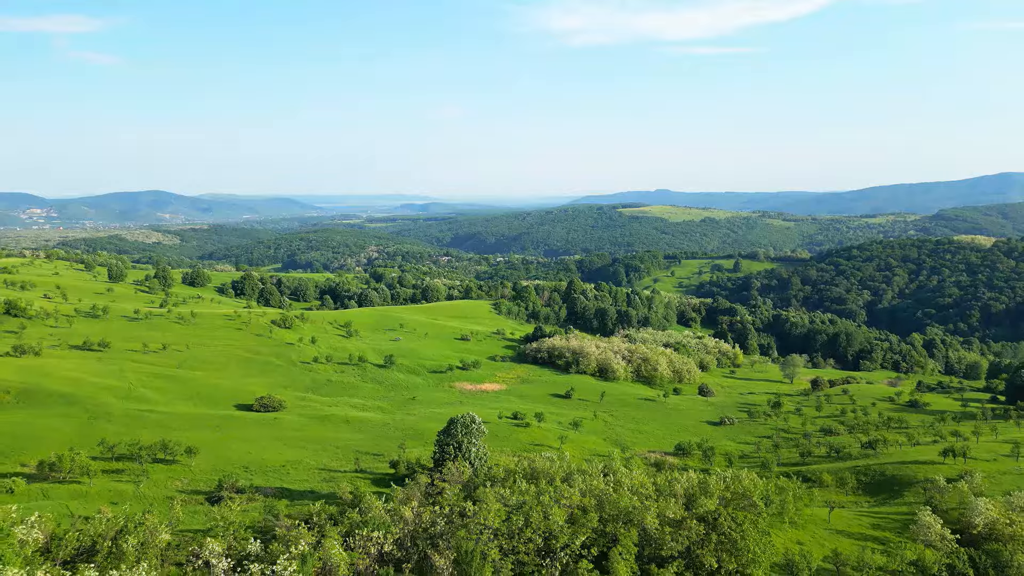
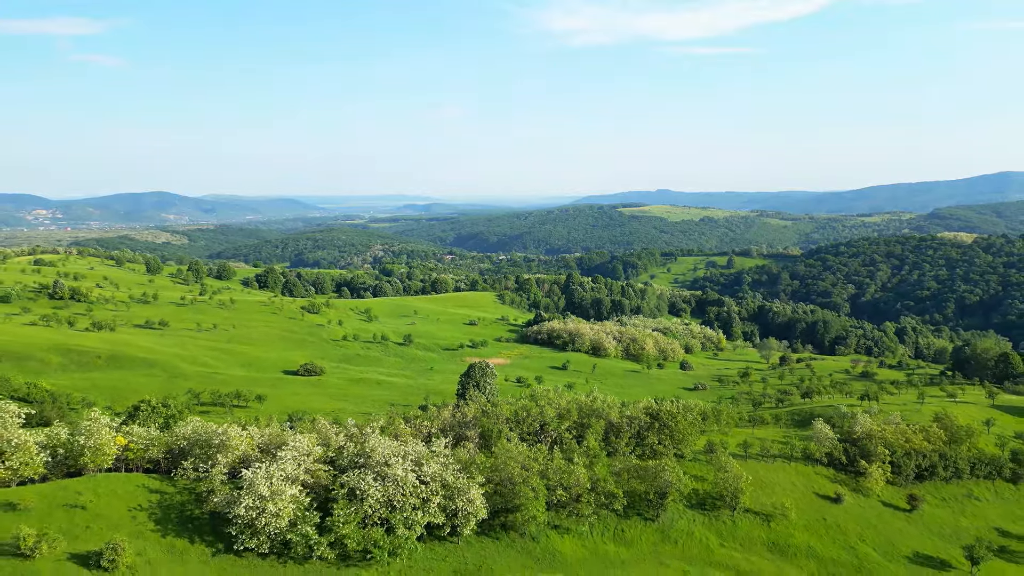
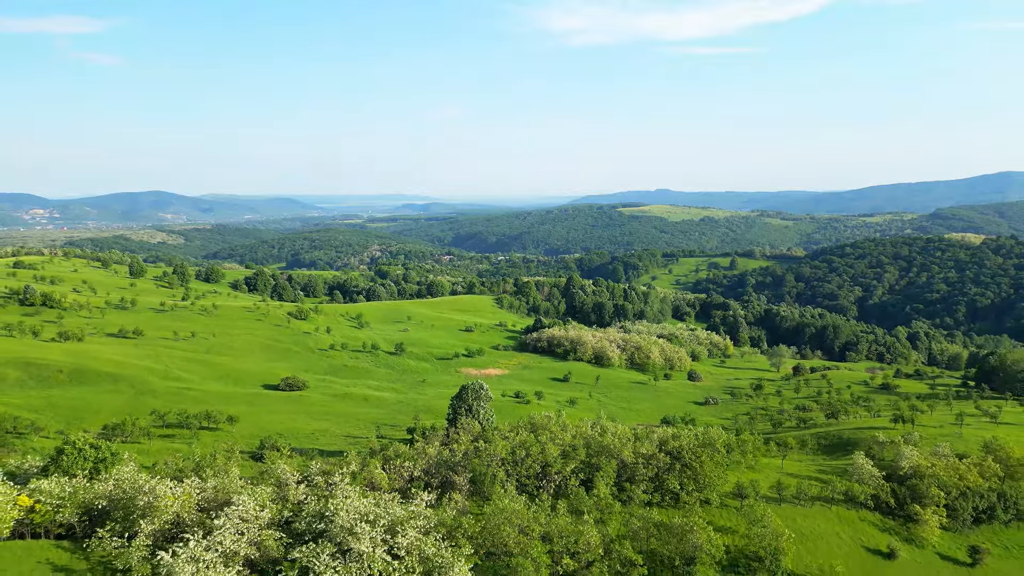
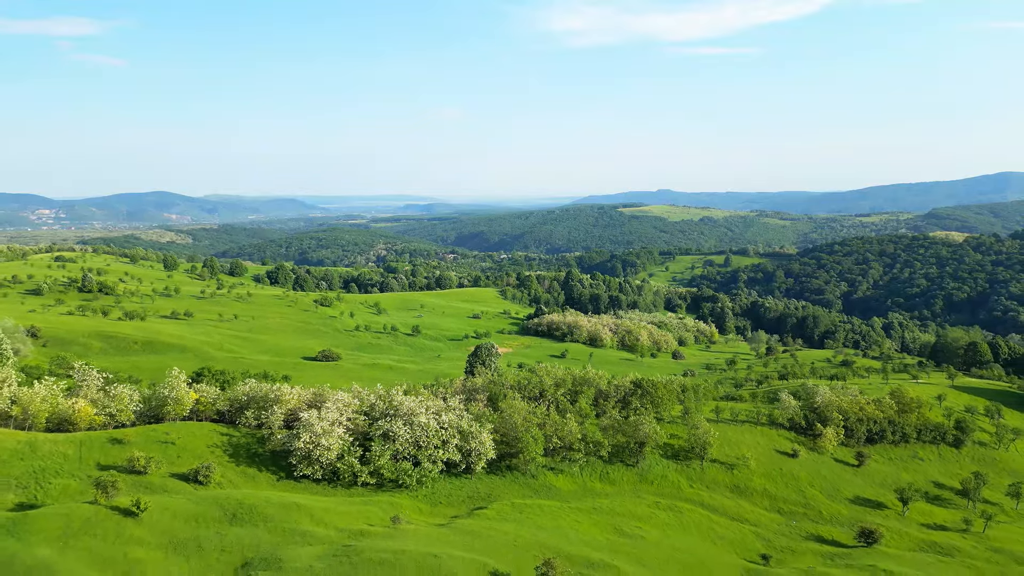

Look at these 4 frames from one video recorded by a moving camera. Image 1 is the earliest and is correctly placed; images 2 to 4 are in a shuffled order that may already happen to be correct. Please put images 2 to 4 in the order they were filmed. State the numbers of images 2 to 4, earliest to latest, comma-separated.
3, 2, 4
